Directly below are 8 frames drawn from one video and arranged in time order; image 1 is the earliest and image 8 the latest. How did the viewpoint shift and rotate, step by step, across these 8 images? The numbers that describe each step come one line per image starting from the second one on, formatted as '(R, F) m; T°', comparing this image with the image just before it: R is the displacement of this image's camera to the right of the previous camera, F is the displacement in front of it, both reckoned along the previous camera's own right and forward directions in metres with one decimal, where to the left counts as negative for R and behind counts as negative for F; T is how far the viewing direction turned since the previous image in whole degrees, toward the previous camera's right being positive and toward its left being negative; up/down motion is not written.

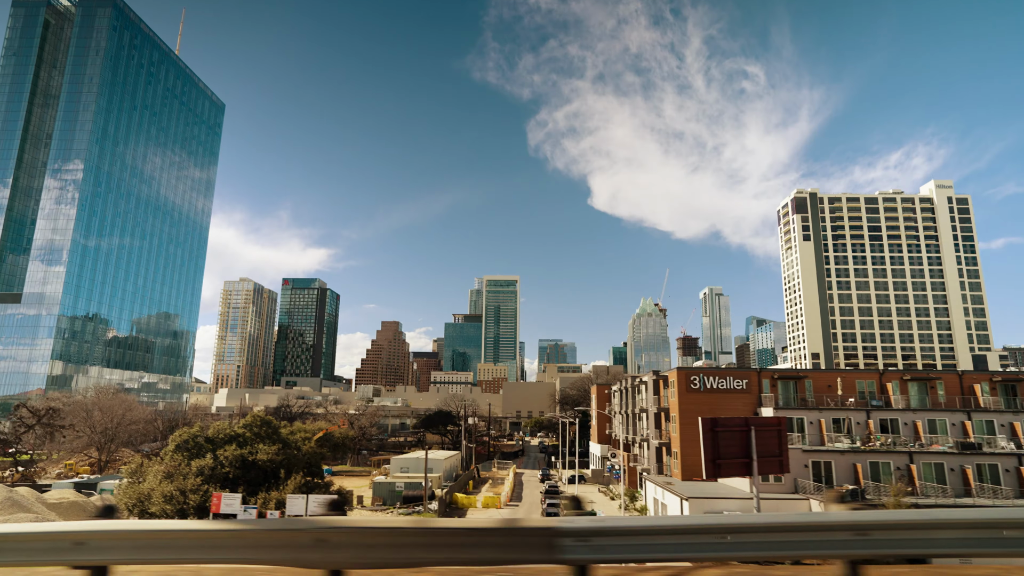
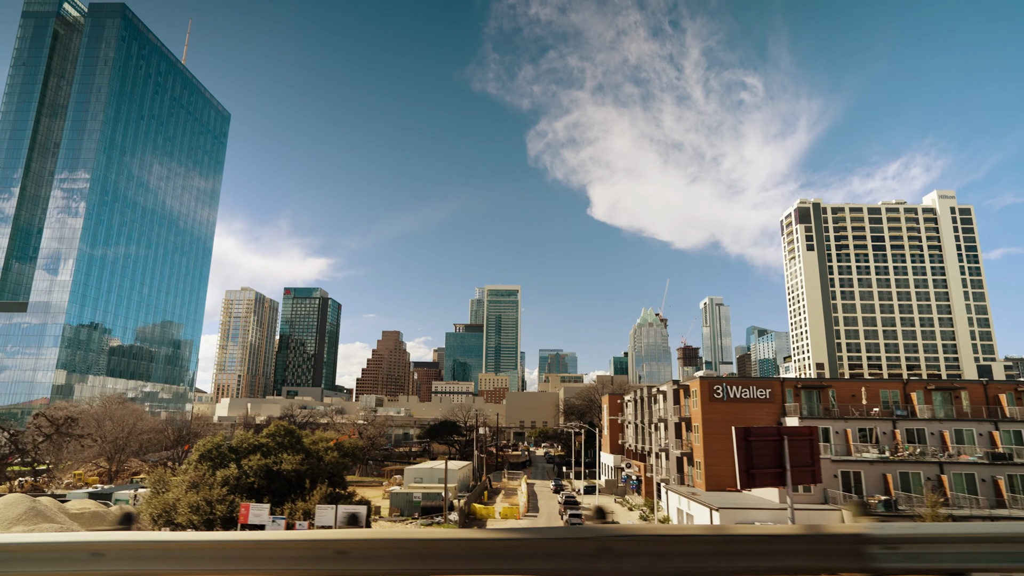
(-1.2, 0.0) m; 0°
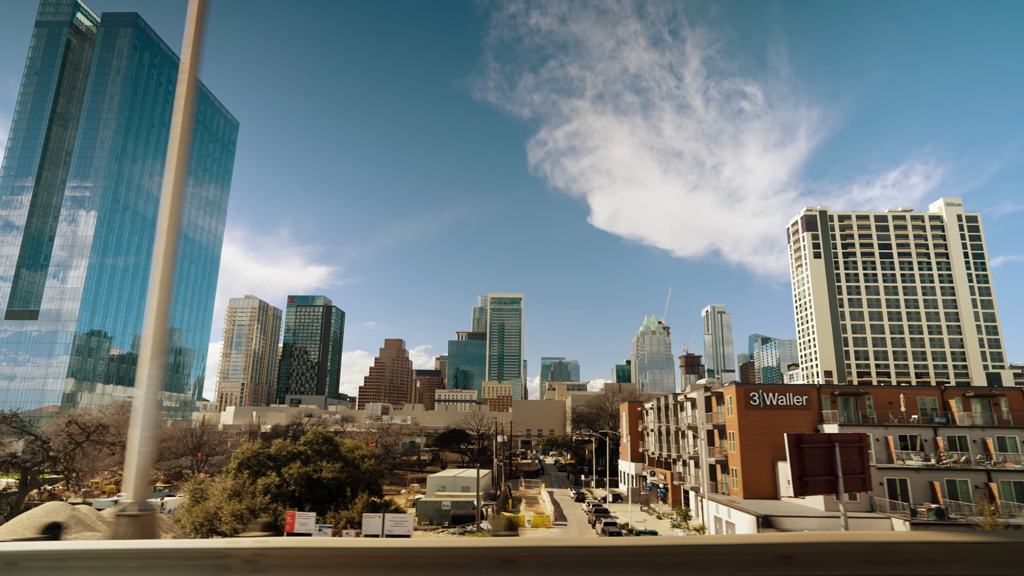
(-1.8, +0.1) m; 0°
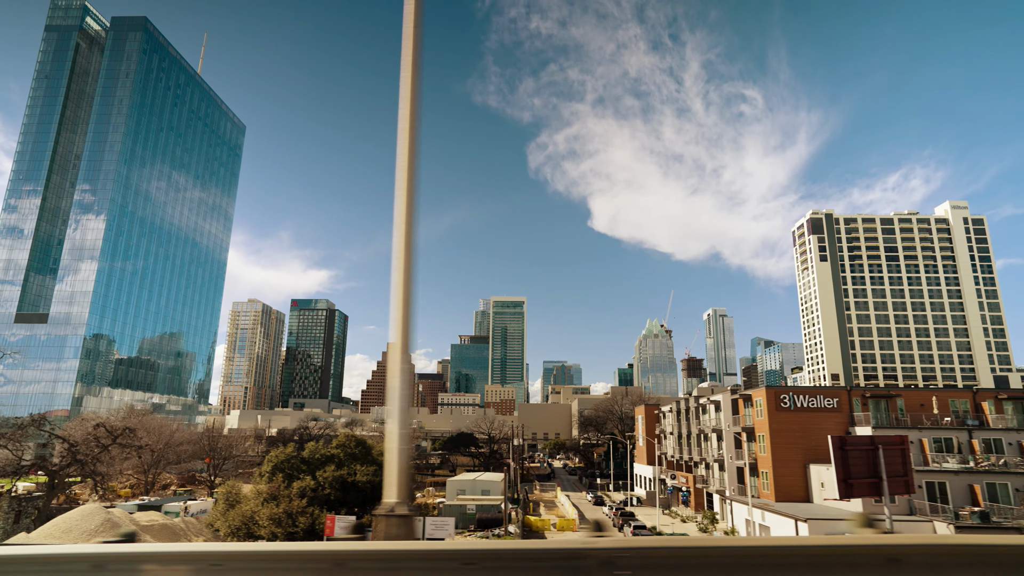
(-1.5, +0.1) m; 0°
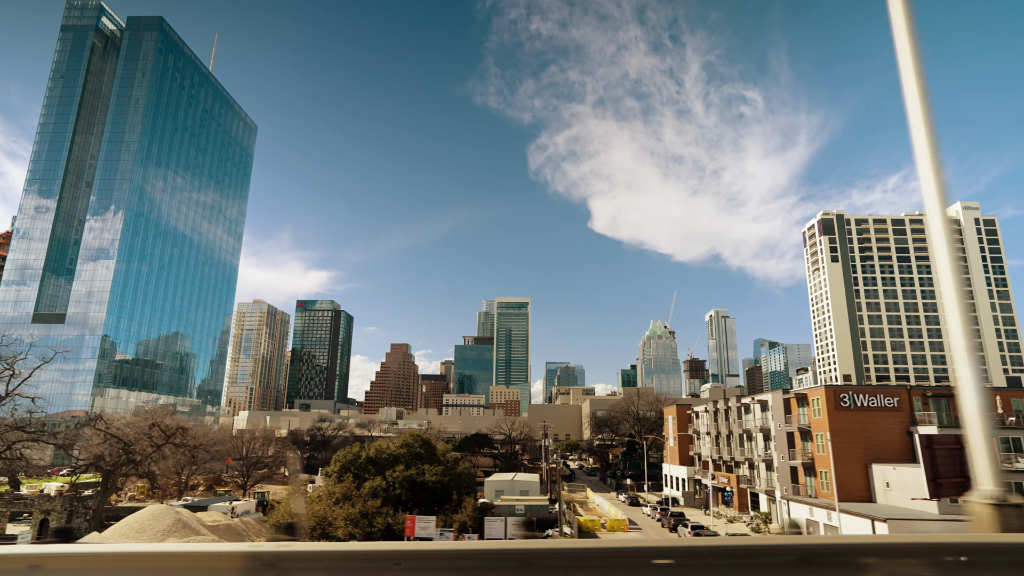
(-3.0, +0.2) m; 0°
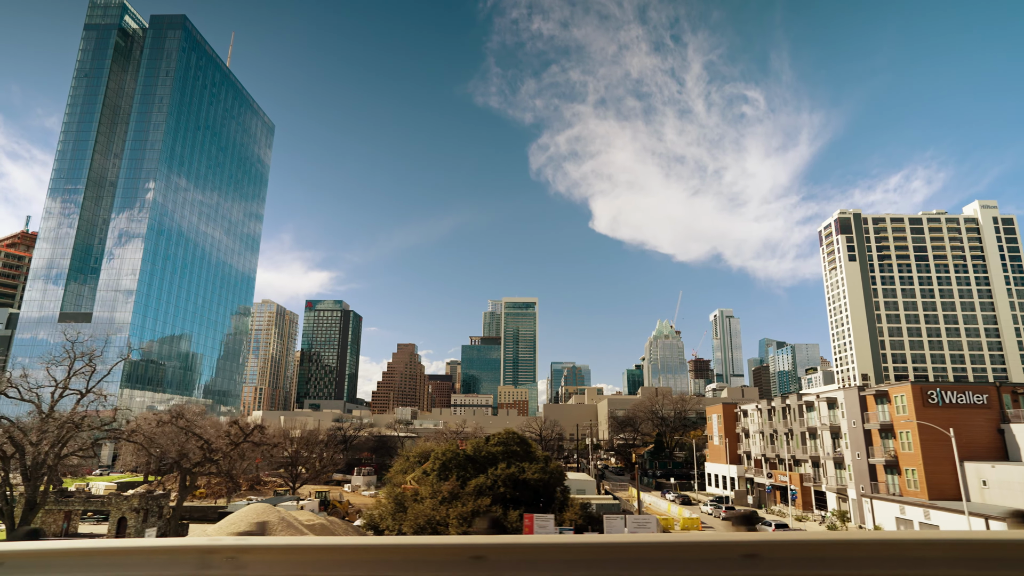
(-4.2, +0.3) m; 0°
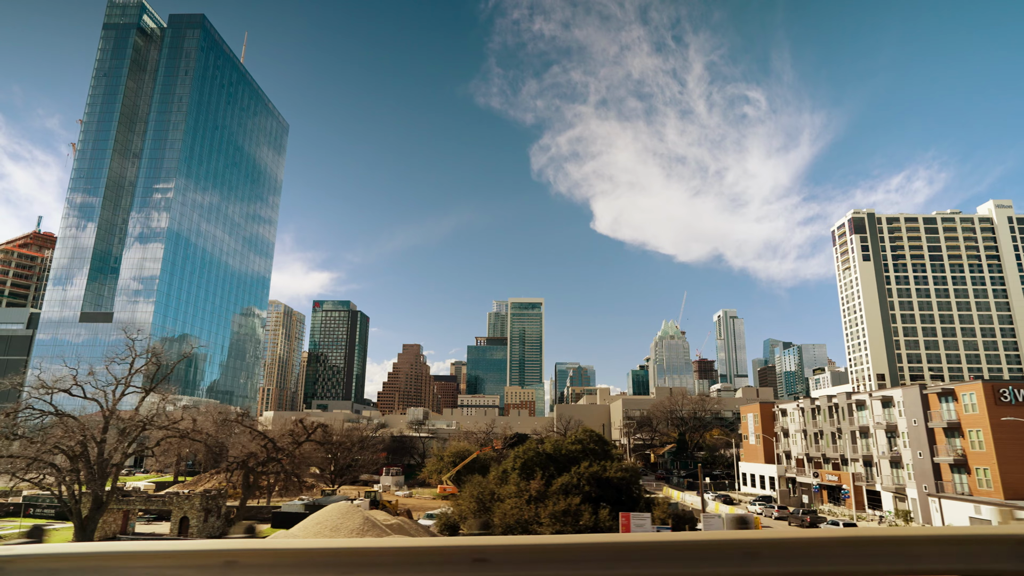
(-3.3, +0.3) m; 0°
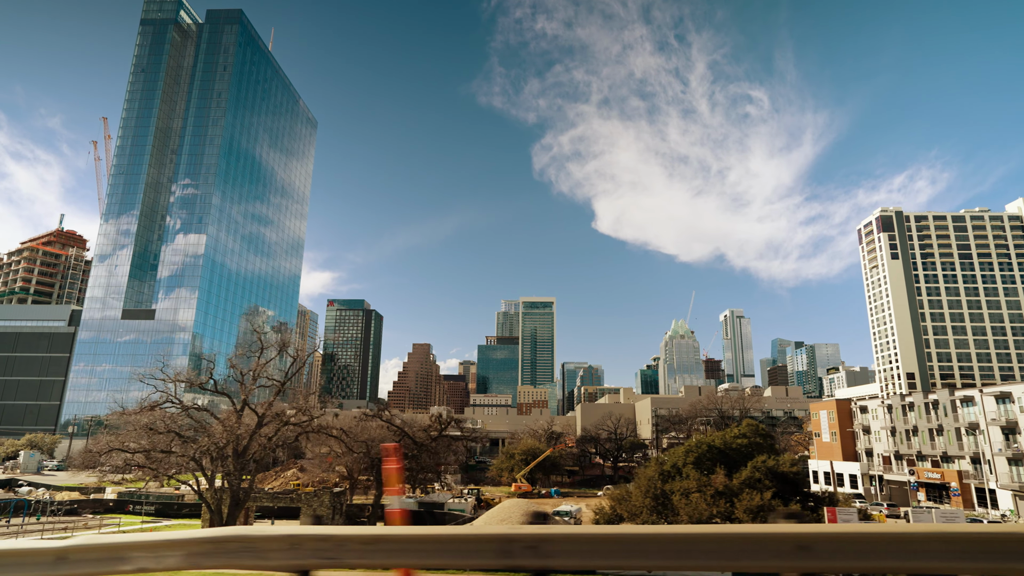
(-6.9, +0.6) m; 0°
